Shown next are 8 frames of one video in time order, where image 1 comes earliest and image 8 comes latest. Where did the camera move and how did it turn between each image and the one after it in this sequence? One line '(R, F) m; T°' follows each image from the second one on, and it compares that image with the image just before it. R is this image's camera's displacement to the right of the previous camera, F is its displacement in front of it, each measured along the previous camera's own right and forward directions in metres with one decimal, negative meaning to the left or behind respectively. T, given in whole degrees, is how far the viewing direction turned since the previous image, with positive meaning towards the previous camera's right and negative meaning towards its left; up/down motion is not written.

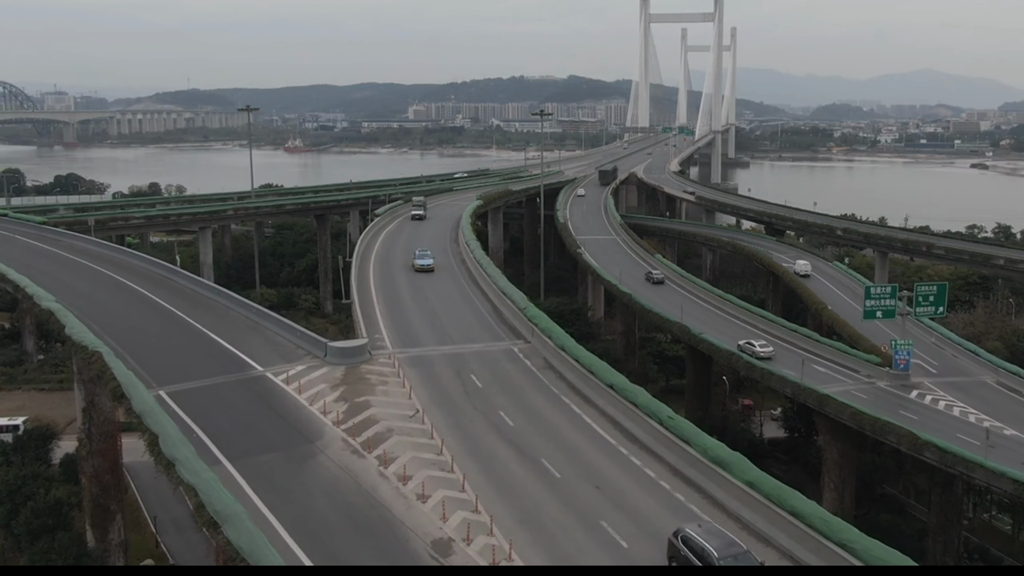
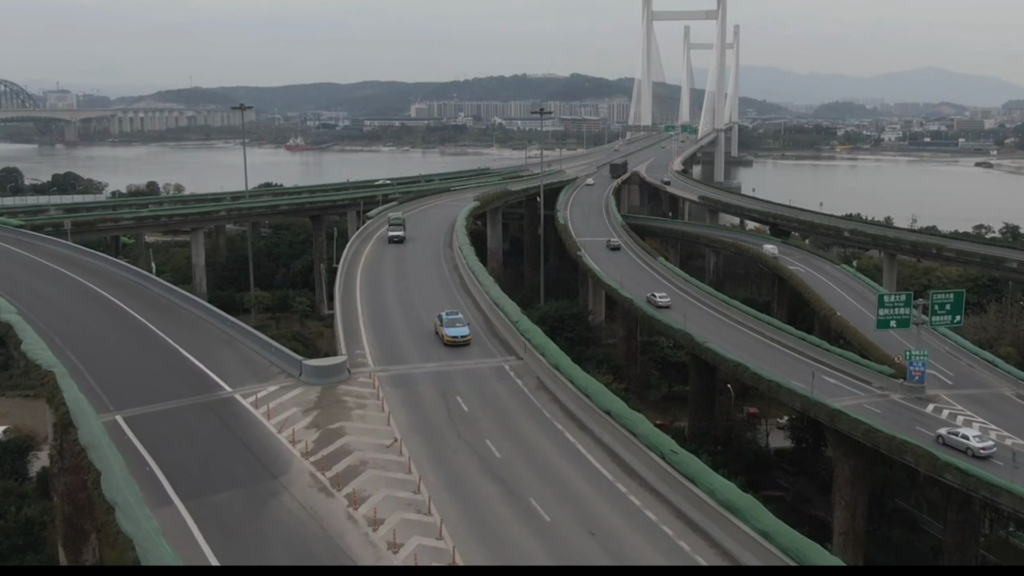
(+0.2, +0.9) m; 0°
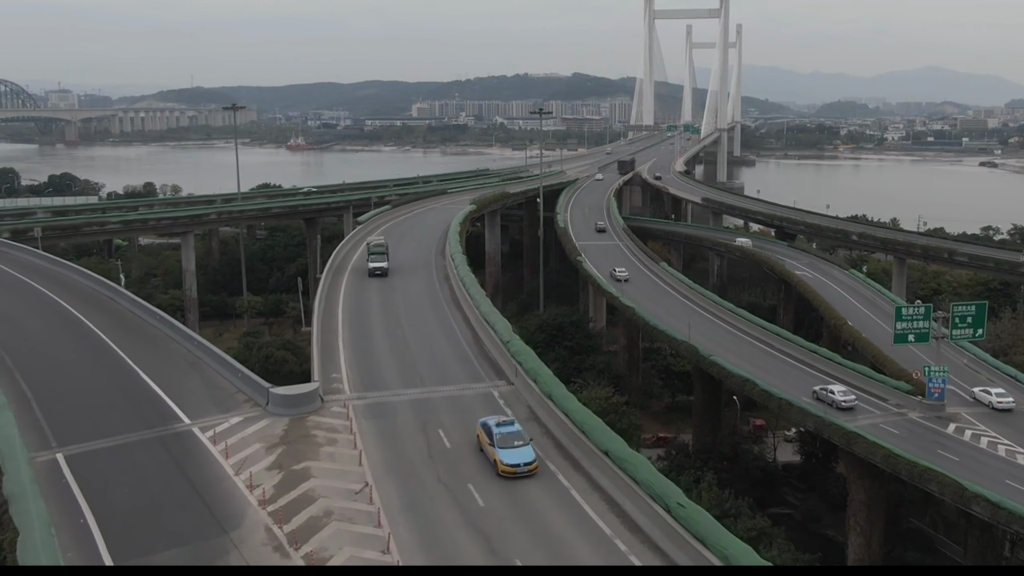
(+0.1, +1.0) m; 0°
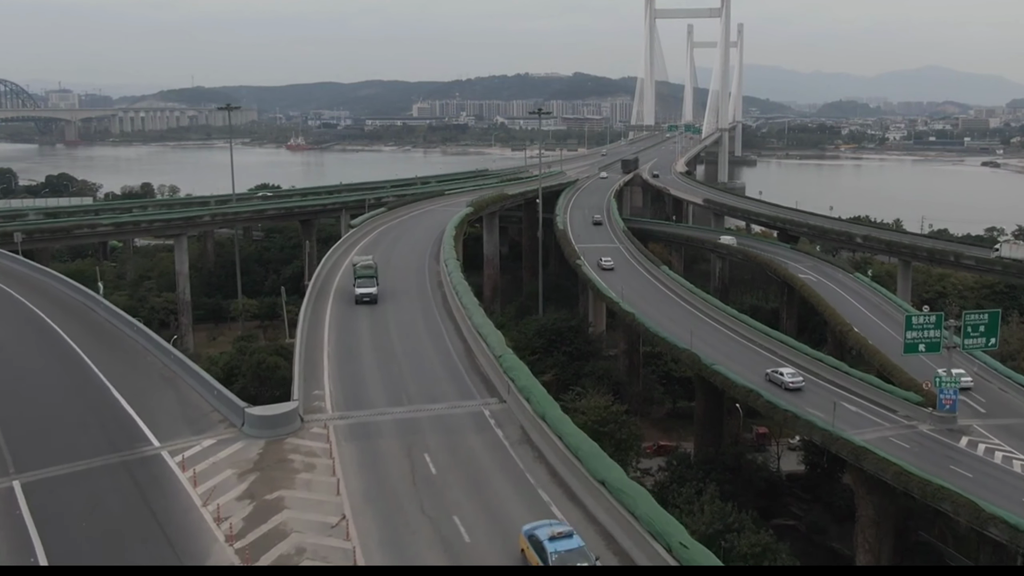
(+0.1, +0.6) m; 0°
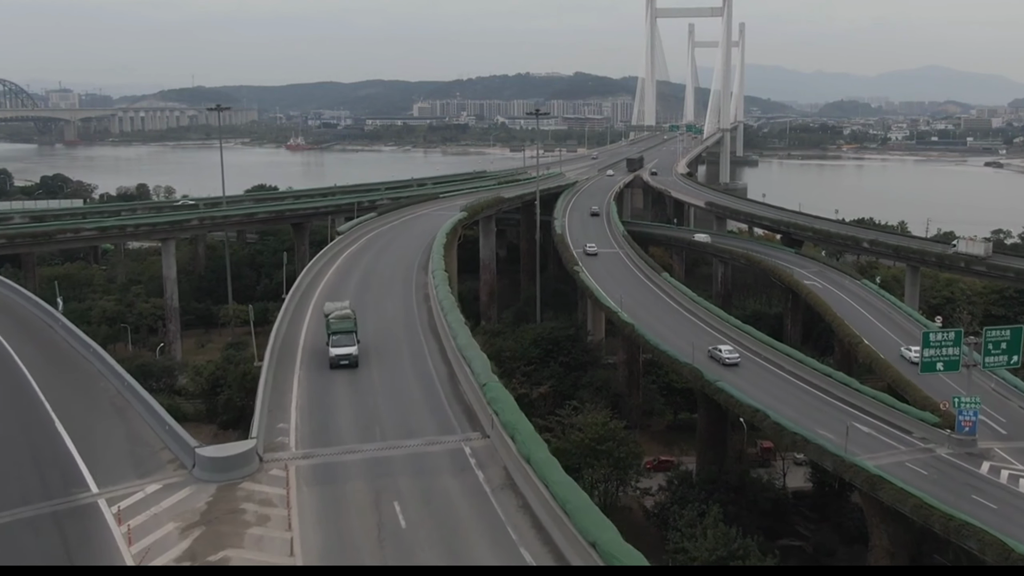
(+0.2, +0.9) m; 0°
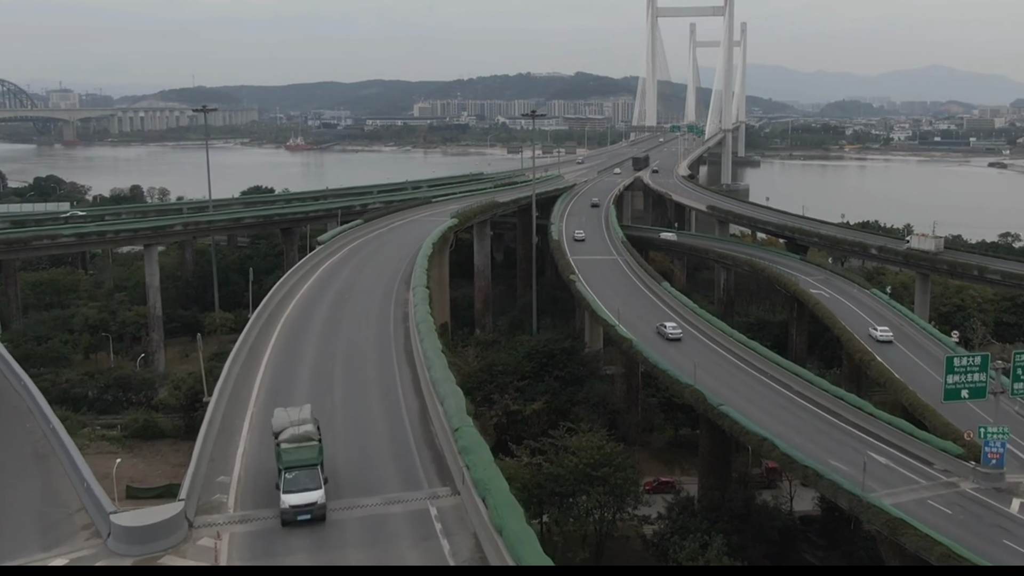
(+0.2, +1.2) m; 0°
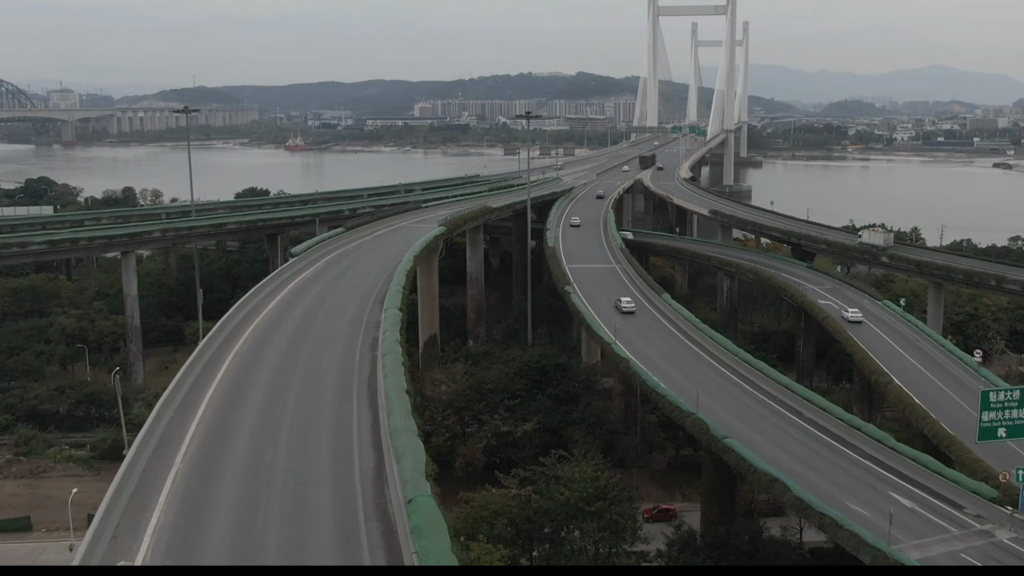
(+0.3, +1.4) m; 0°
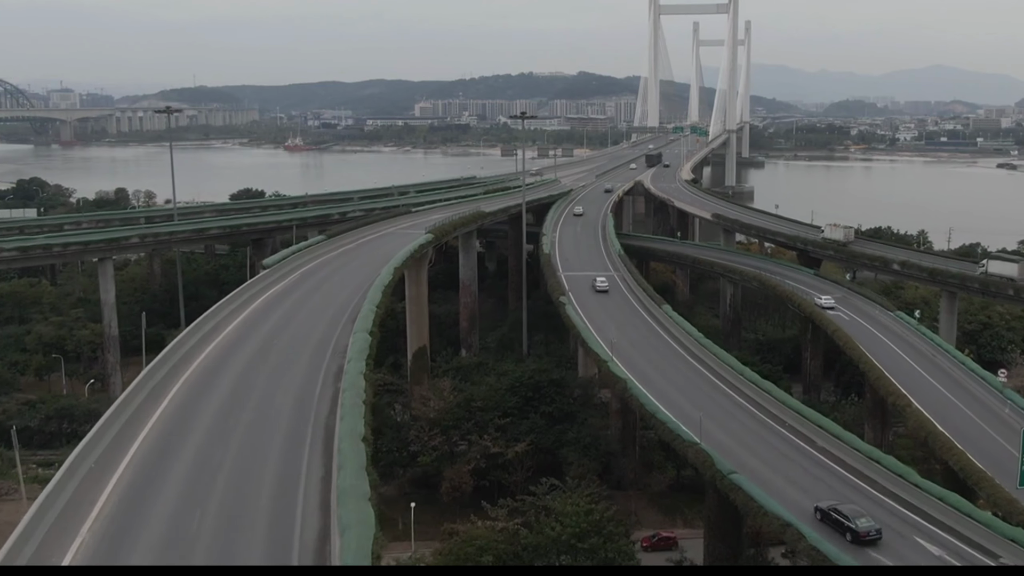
(+0.3, +1.3) m; 0°
